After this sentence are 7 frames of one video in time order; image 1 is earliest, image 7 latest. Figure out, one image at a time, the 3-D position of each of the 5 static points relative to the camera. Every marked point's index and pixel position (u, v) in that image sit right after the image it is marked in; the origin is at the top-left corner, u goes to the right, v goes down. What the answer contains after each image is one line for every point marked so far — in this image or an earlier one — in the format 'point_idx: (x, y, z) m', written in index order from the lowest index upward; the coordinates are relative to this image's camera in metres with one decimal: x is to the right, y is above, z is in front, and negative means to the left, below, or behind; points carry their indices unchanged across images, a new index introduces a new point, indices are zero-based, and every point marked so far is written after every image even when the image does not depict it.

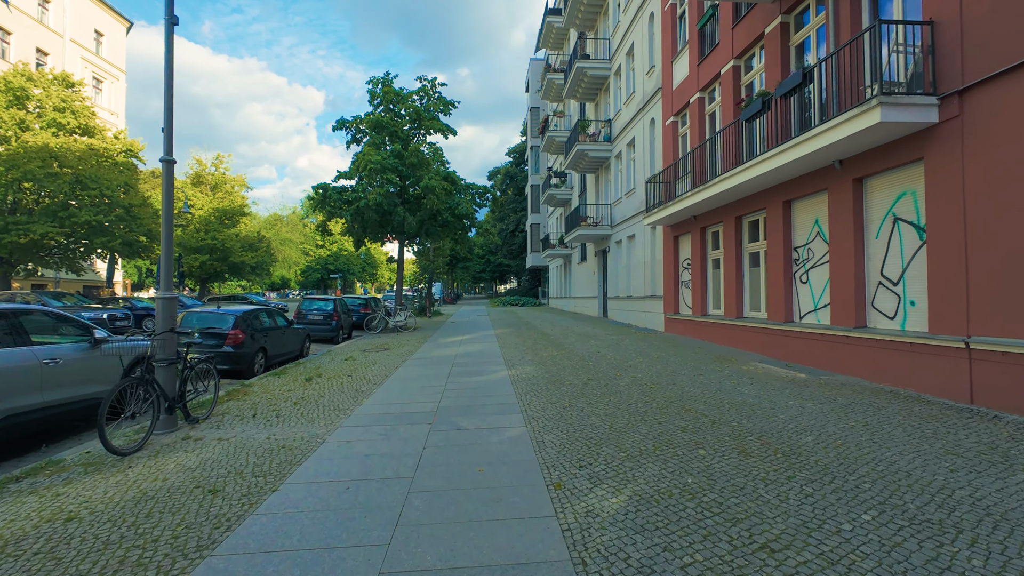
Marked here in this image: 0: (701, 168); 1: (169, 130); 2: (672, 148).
0: (+5.1, +3.2, +12.7) m
1: (-4.2, +1.9, +5.8) m
2: (+4.9, +4.3, +14.6) m
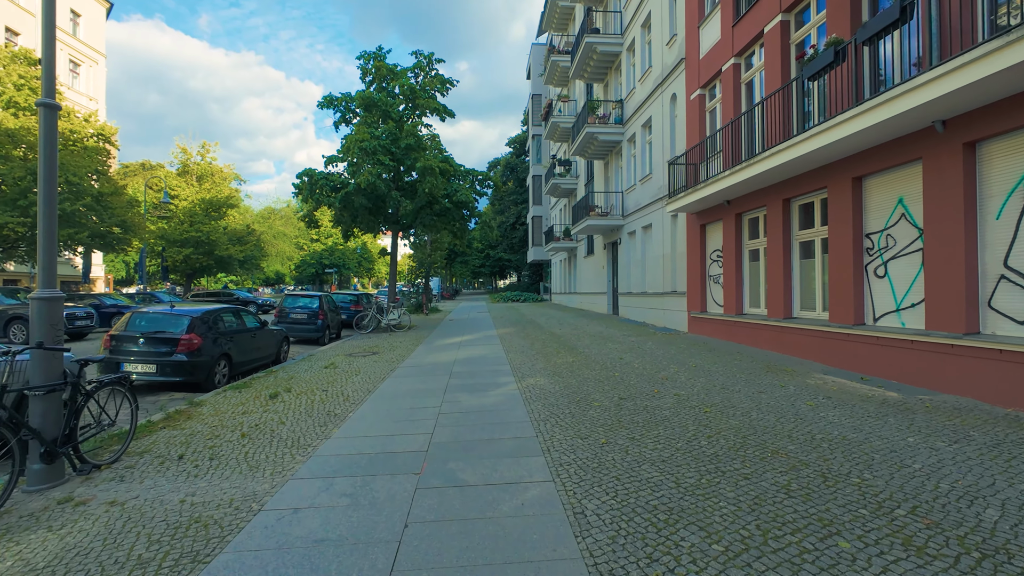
0: (+5.2, +3.3, +11.0) m
1: (-4.0, +2.0, +4.2) m
2: (+5.0, +4.4, +13.0) m
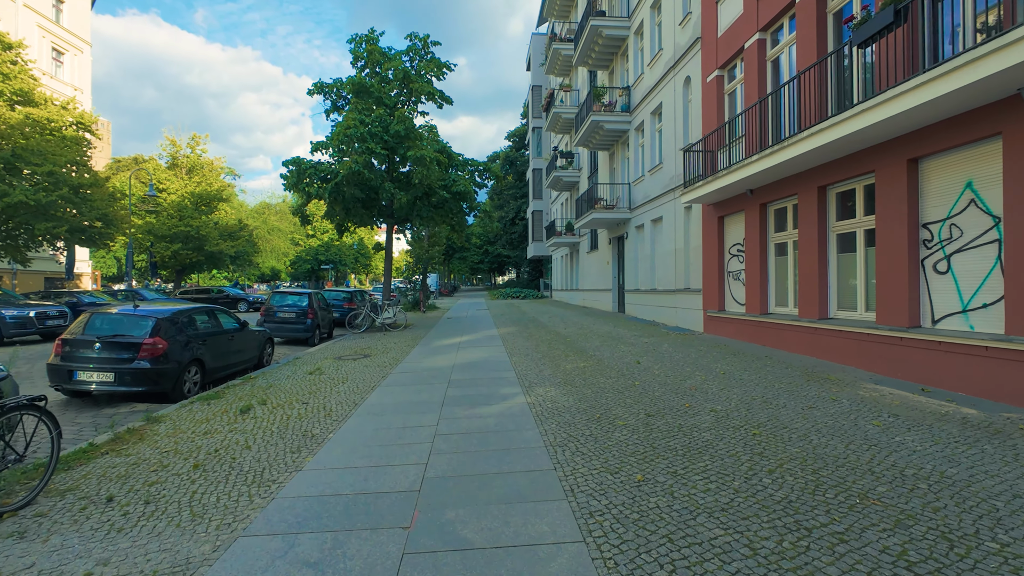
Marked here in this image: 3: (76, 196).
0: (+5.3, +3.3, +10.0) m
1: (-3.9, +2.0, +3.2) m
2: (+5.1, +4.5, +12.0) m
3: (-17.5, +3.7, +19.3) m
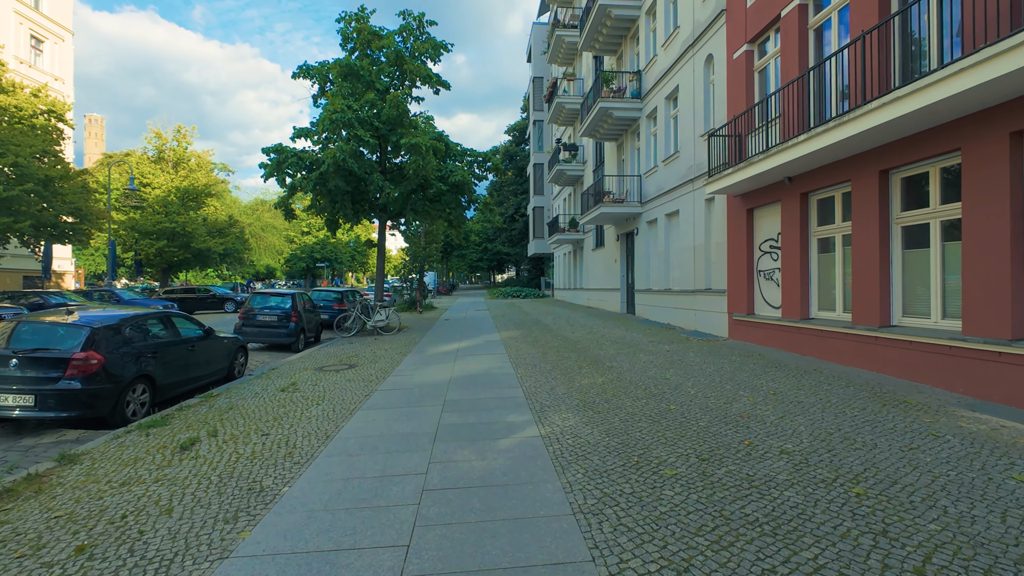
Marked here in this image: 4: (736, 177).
0: (+5.4, +3.3, +8.8) m
1: (-3.8, +1.9, +1.9) m
2: (+5.2, +4.5, +10.7) m
3: (-17.4, +3.7, +17.9) m
4: (+4.7, +2.3, +10.0) m
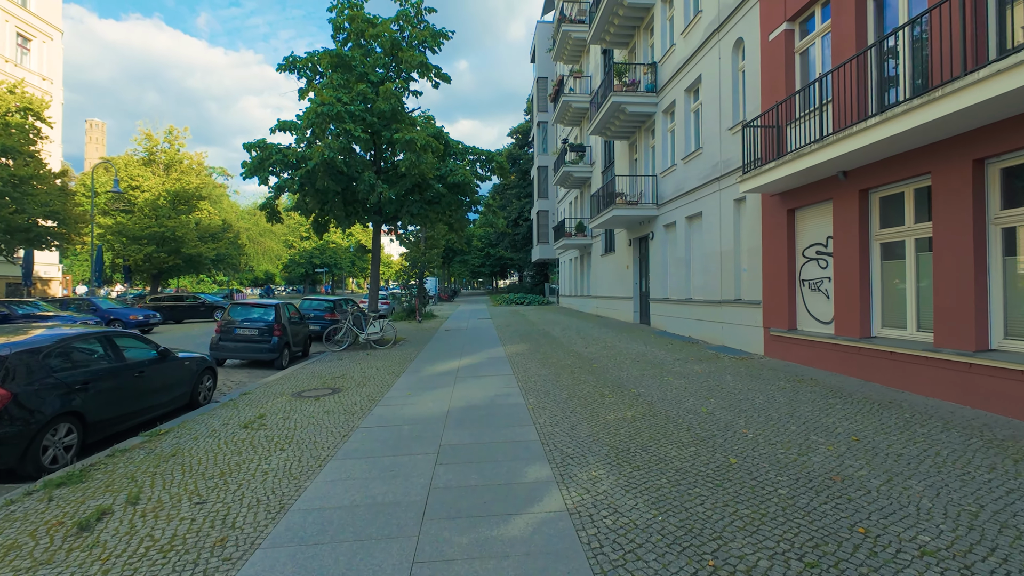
0: (+5.5, +3.1, +7.5) m
1: (-3.7, +1.8, +0.6) m
2: (+5.3, +4.2, +9.5) m
3: (-17.2, +3.4, +16.7) m
4: (+4.9, +2.1, +8.7) m
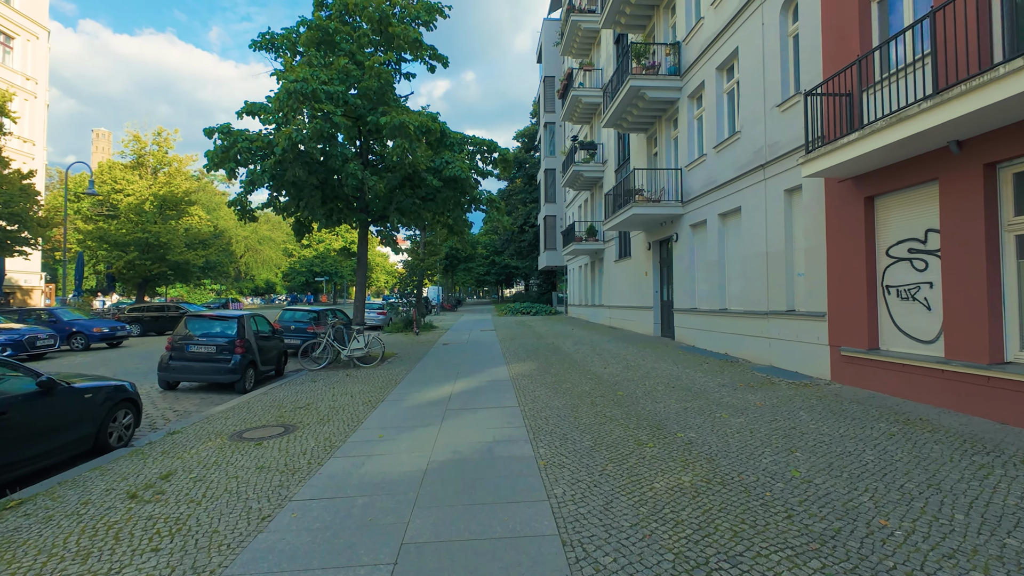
0: (+5.6, +3.0, +5.6) m
1: (-3.7, +1.8, -1.2) m
2: (+5.4, +4.1, +7.6) m
3: (-17.1, +3.1, +15.1) m
4: (+4.9, +2.0, +6.8) m
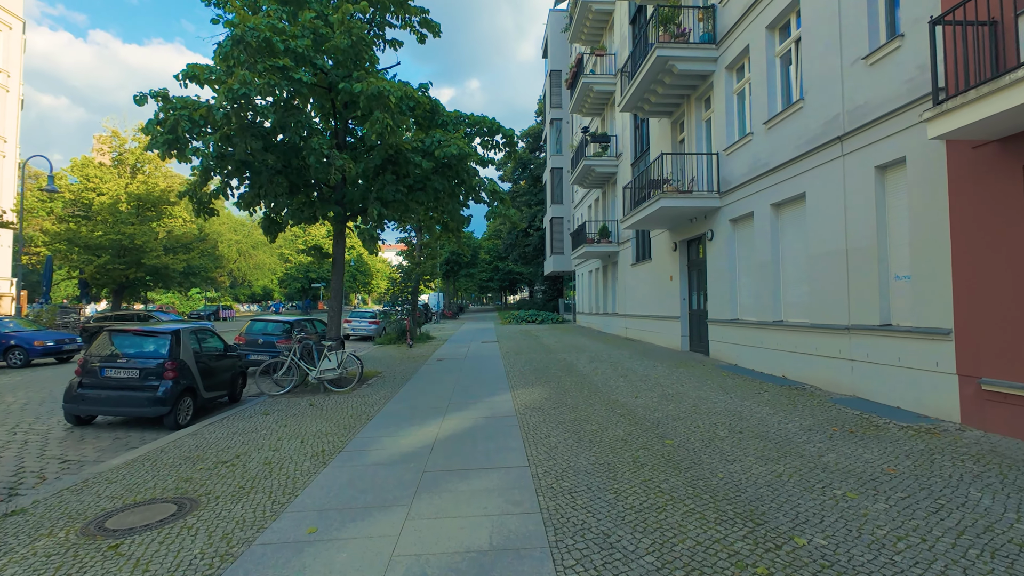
0: (+5.6, +2.9, +3.3) m
1: (-3.7, +1.8, -3.3) m
2: (+5.5, +4.0, +5.4) m
3: (-16.9, +2.9, +13.1) m
4: (+5.0, +1.9, +4.6) m
